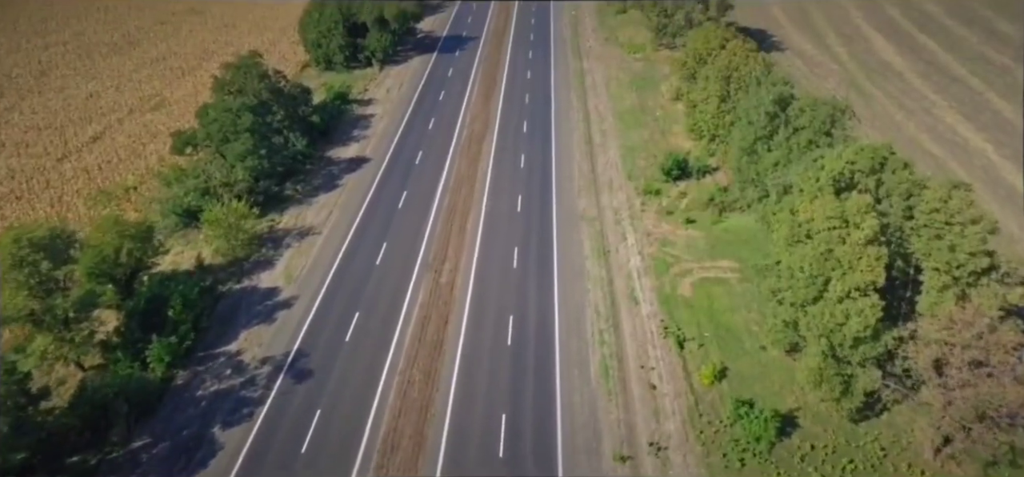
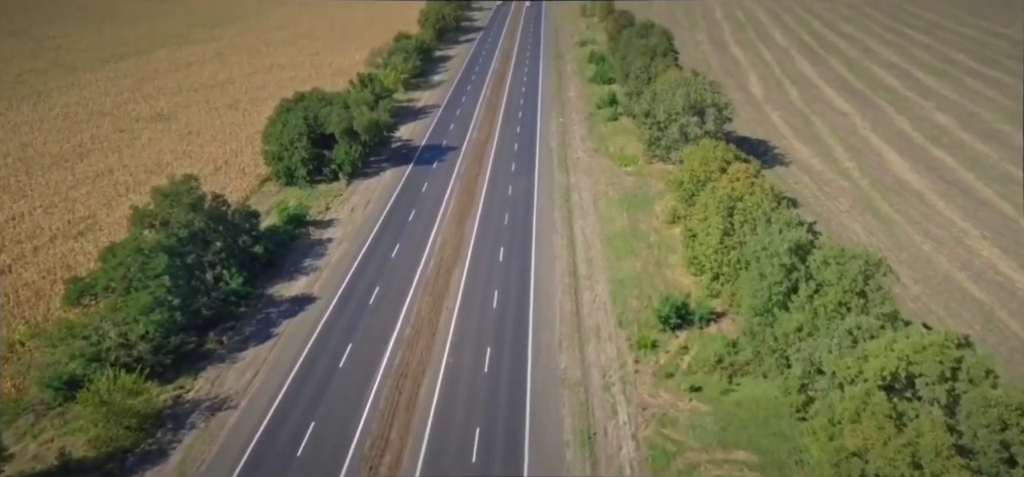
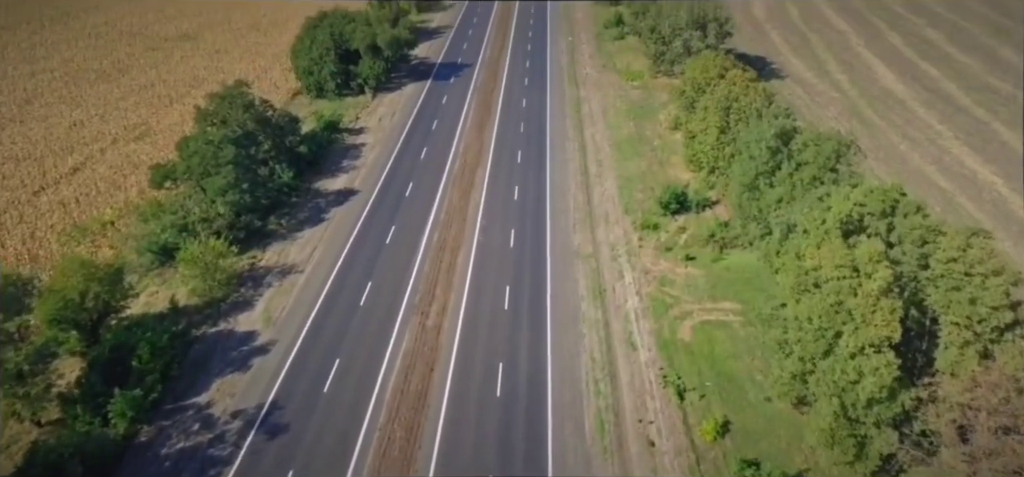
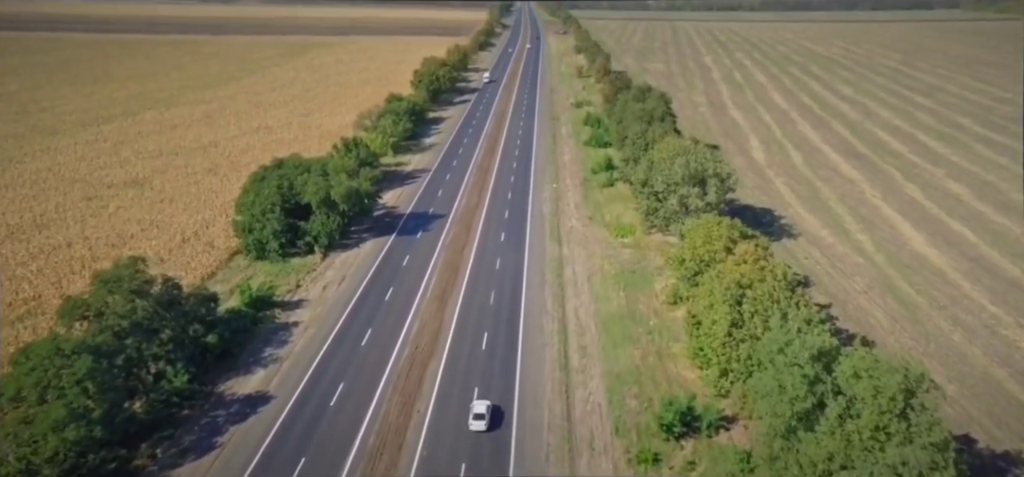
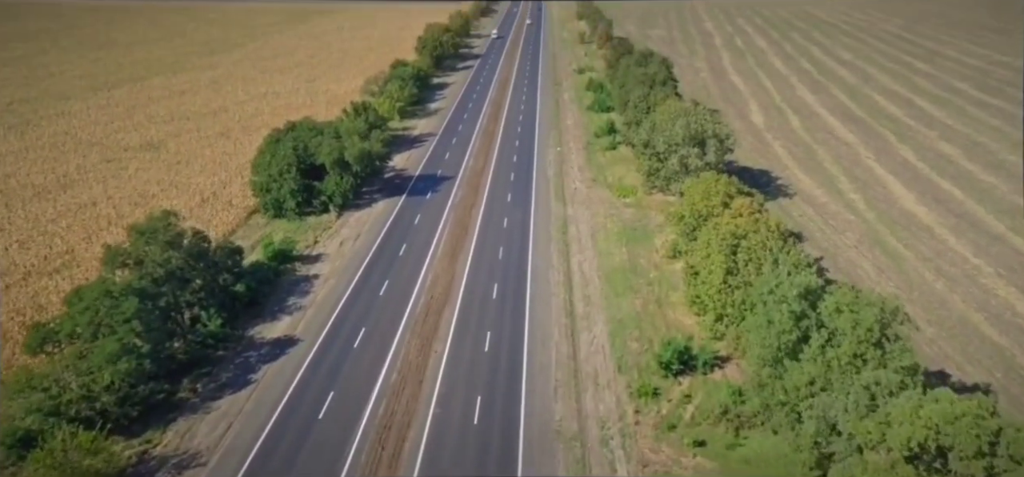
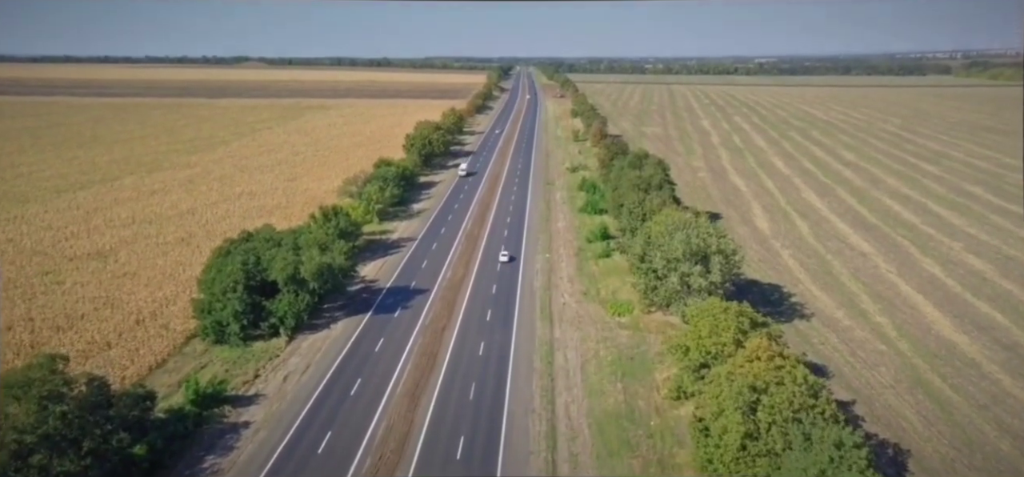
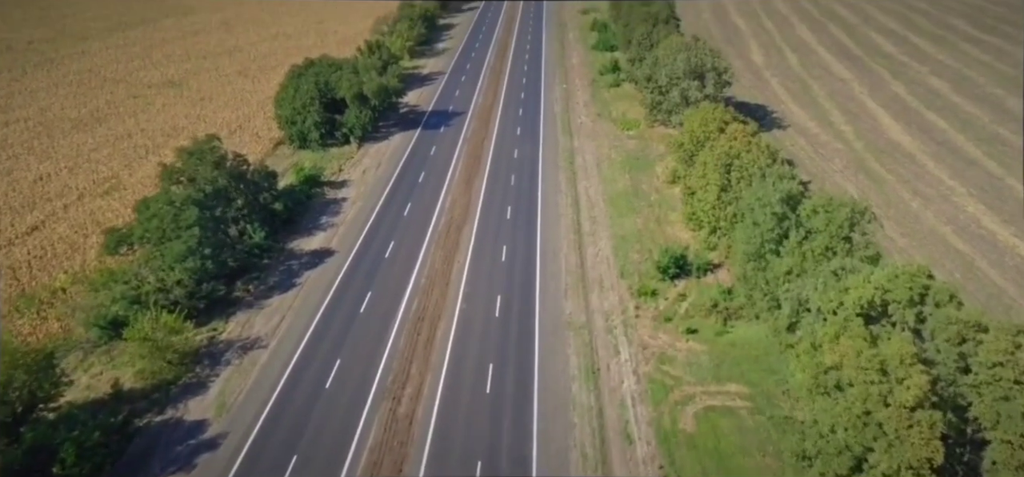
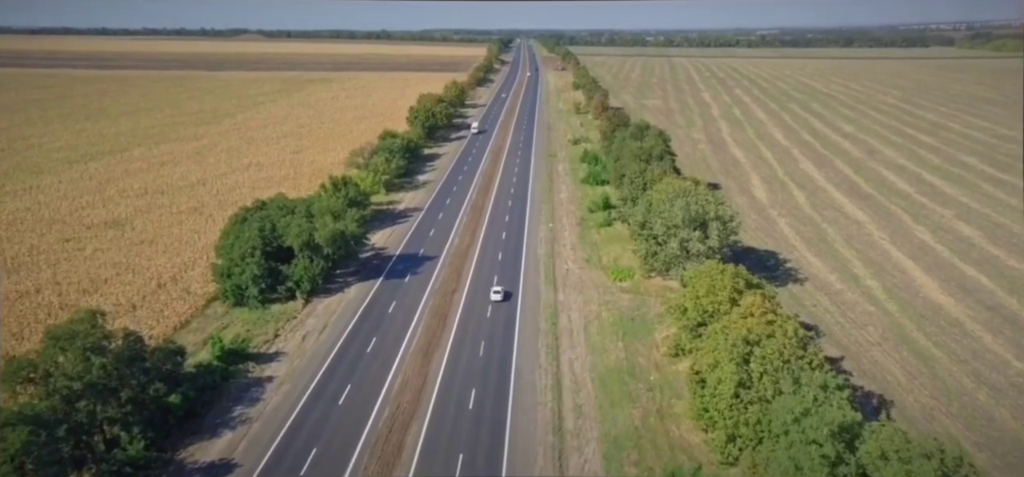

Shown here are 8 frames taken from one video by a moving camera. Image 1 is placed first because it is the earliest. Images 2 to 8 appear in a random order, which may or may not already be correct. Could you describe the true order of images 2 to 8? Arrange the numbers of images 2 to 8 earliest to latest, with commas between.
3, 7, 2, 5, 4, 8, 6
